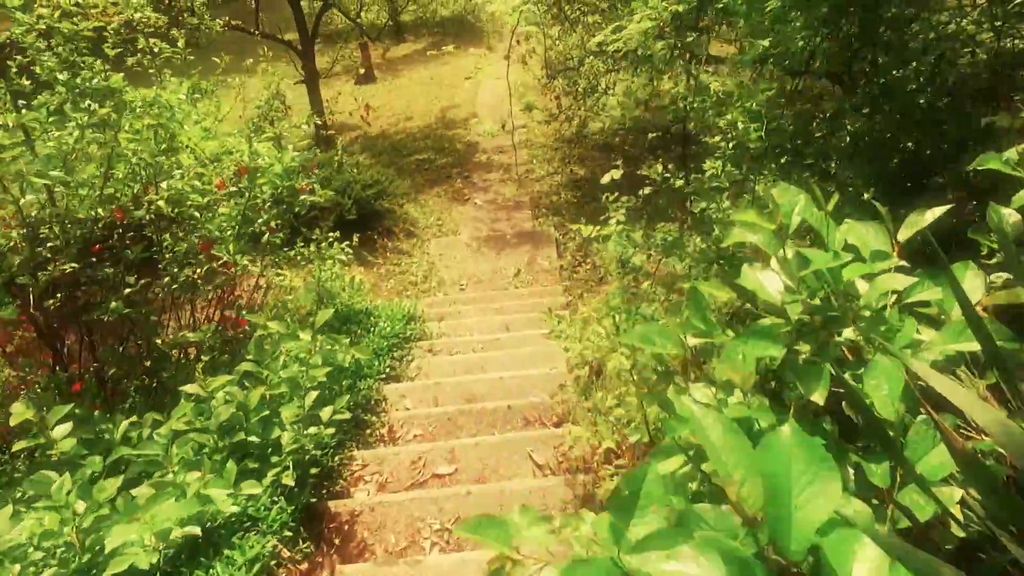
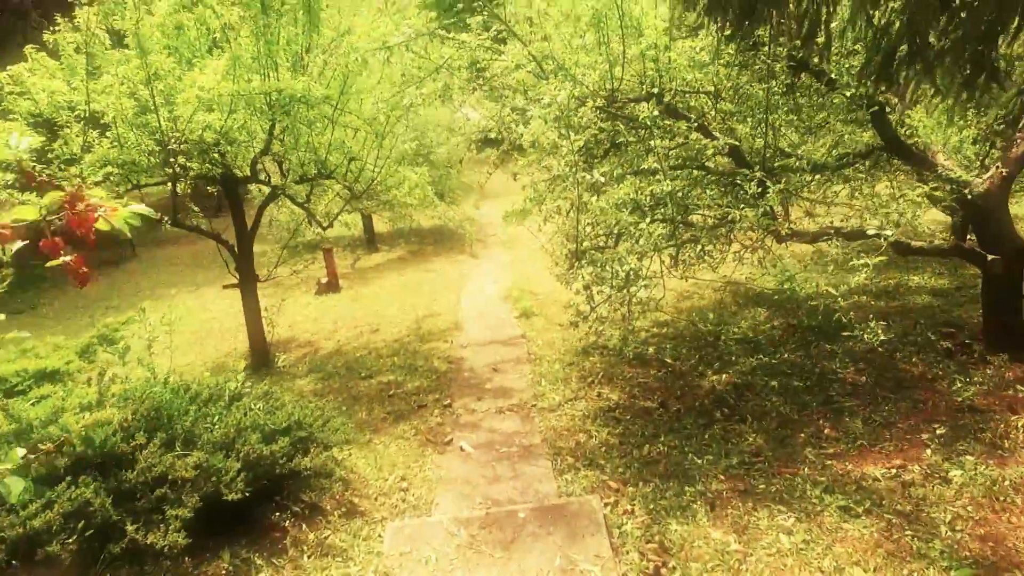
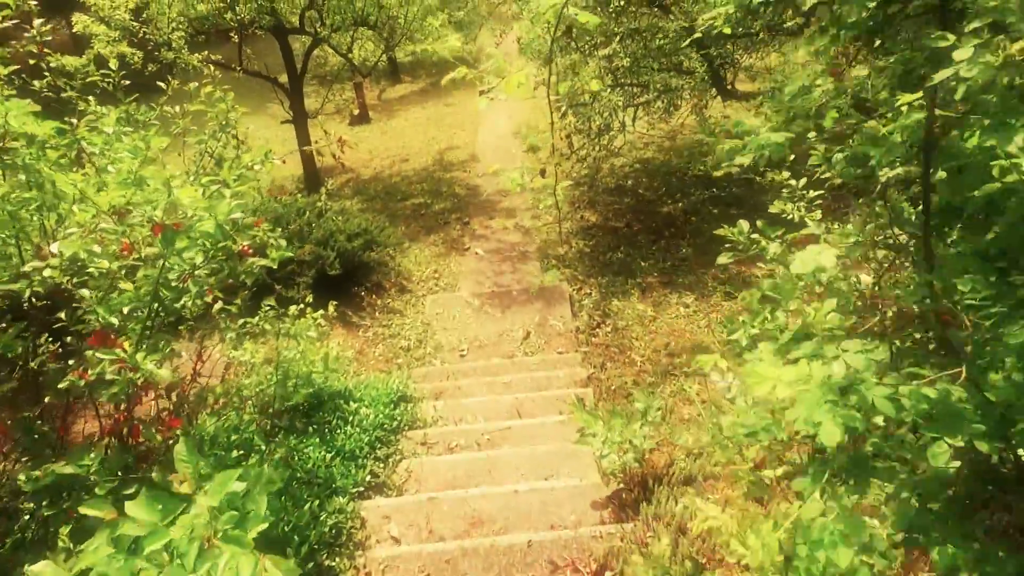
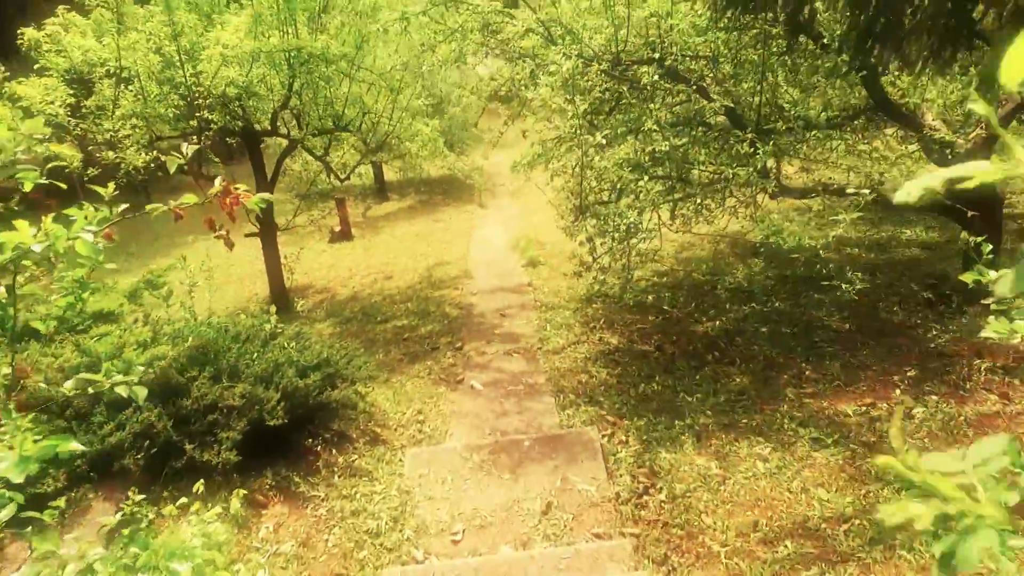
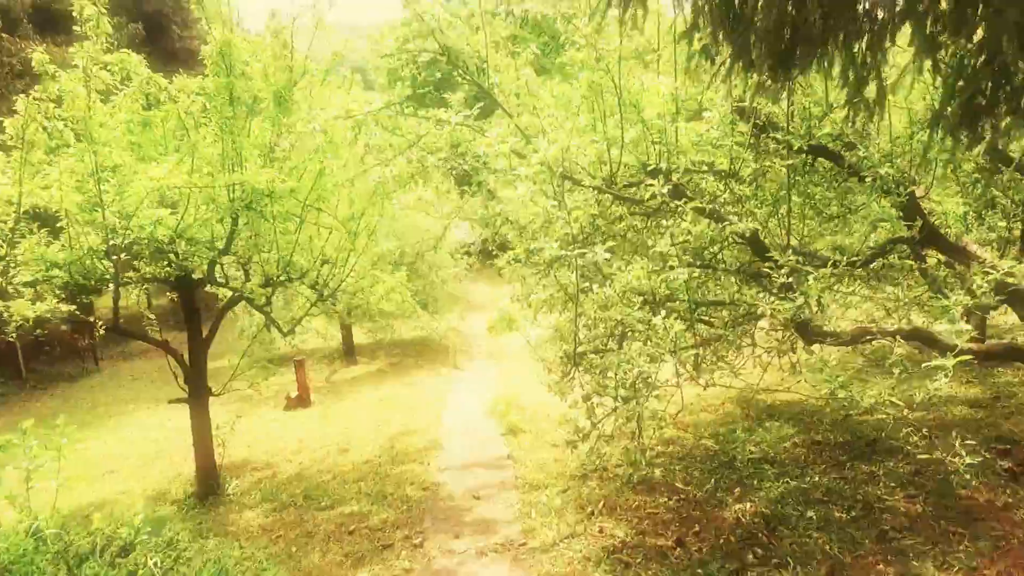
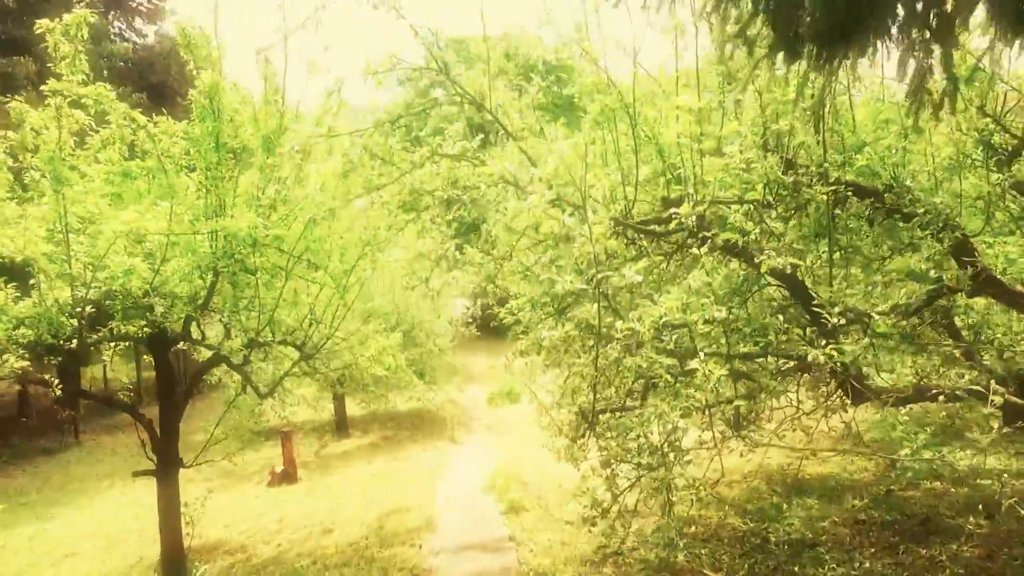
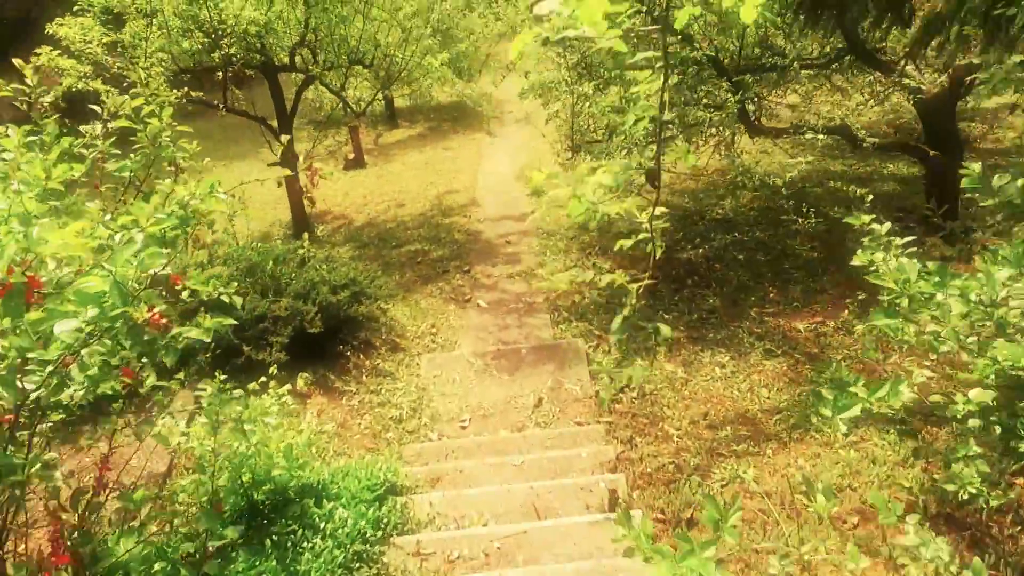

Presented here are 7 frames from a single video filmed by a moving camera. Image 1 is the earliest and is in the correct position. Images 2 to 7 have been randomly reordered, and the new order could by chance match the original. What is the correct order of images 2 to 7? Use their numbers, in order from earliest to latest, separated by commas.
3, 7, 4, 2, 5, 6
